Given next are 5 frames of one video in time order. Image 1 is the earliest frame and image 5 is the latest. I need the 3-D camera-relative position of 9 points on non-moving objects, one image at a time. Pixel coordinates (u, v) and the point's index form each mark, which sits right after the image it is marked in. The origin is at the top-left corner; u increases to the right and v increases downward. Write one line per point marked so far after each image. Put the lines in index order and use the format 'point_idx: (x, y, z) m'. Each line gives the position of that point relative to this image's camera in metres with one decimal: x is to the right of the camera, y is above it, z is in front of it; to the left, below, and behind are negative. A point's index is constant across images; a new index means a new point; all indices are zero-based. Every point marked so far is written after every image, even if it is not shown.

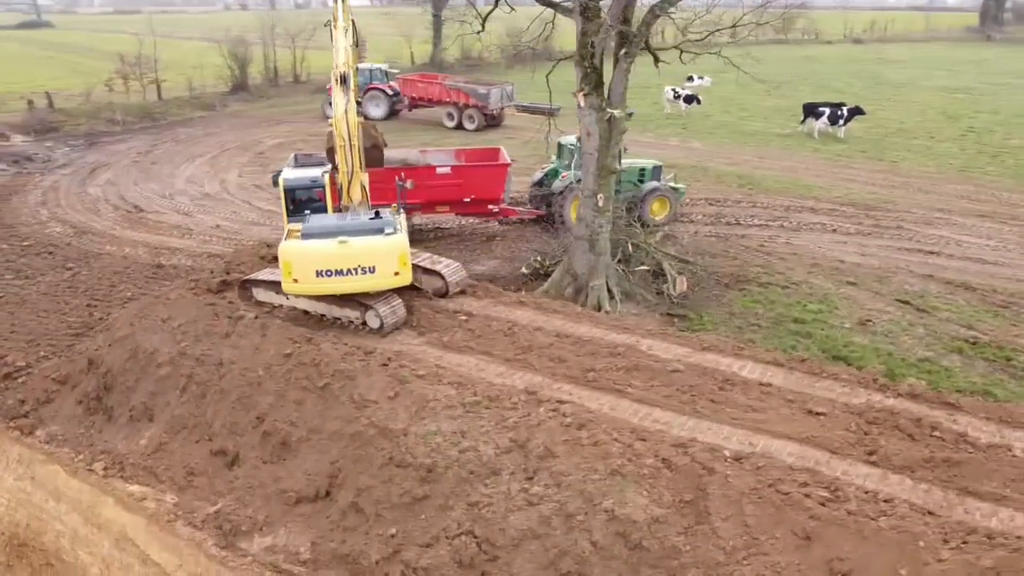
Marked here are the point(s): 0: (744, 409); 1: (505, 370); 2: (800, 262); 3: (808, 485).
0: (+2.3, -1.2, +7.9) m
1: (-0.1, -0.9, +8.7) m
2: (+4.9, +0.4, +13.8) m
3: (+2.4, -1.6, +6.5) m
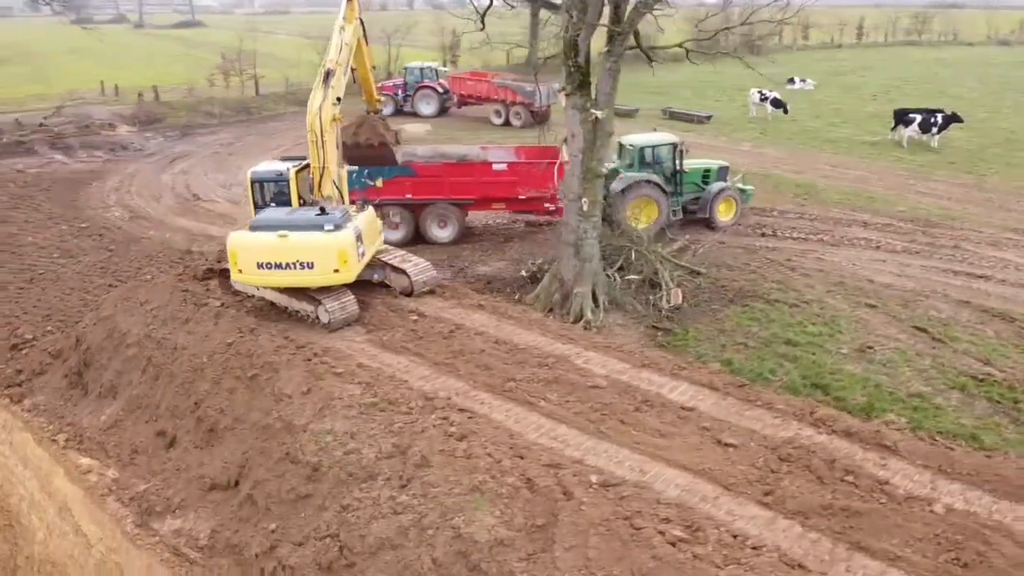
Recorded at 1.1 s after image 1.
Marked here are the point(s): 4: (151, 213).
0: (+1.3, -1.3, +7.3) m
1: (-0.9, -0.9, +8.6) m
2: (+4.9, +0.1, +12.8) m
3: (+1.2, -1.7, +6.0) m
4: (-7.8, +1.6, +17.6) m
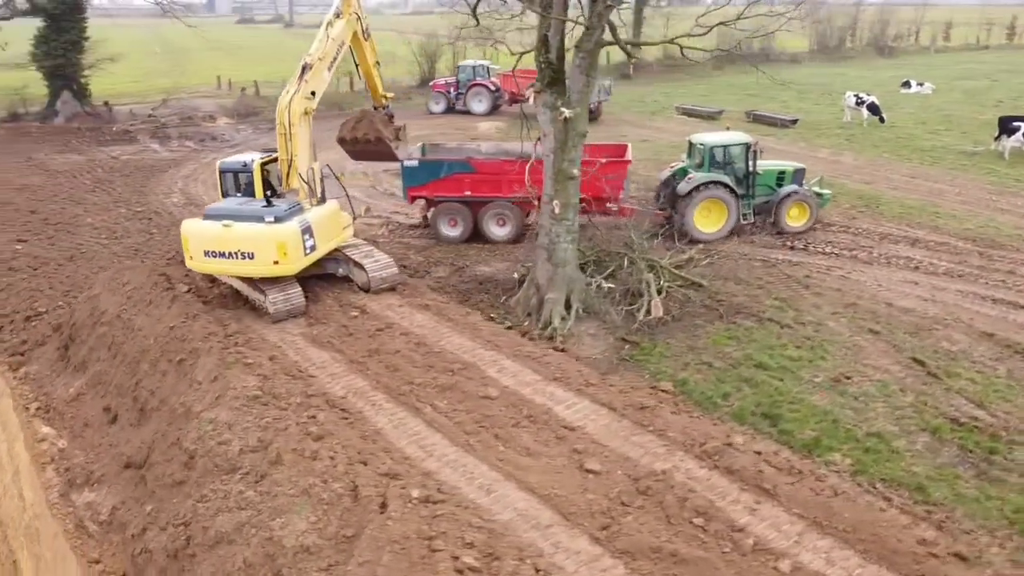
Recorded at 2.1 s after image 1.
0: (+0.1, -1.4, +6.9) m
1: (-1.8, -0.9, +8.5) m
2: (+4.7, -0.2, +11.6) m
3: (-0.3, -1.8, +5.6) m
4: (-7.0, +2.0, +18.5) m
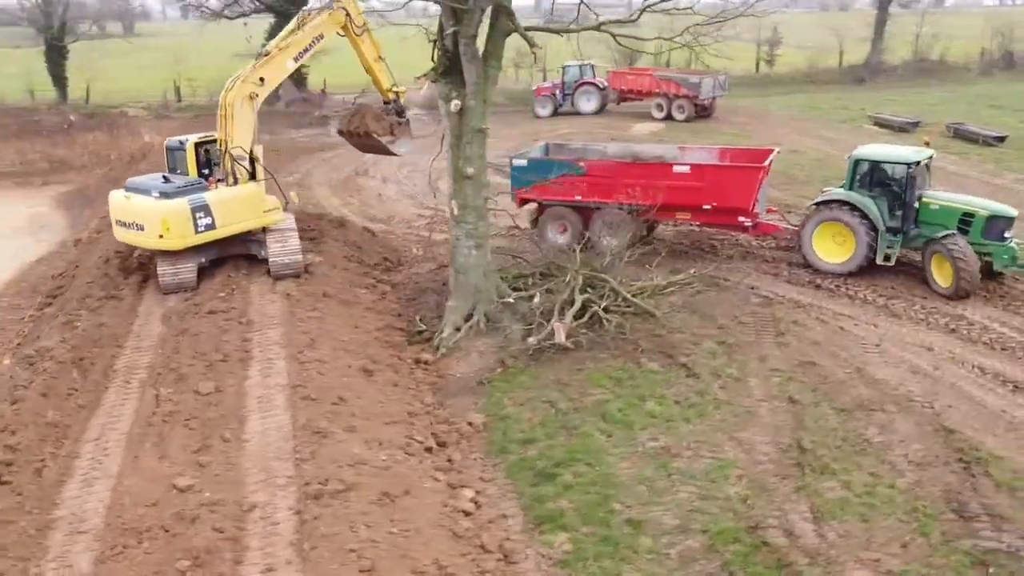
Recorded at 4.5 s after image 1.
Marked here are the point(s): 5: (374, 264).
0: (-2.8, -1.3, +6.5) m
1: (-4.0, -0.6, +8.6) m
2: (+3.3, -0.8, +9.3) m
3: (-3.7, -1.6, +5.4) m
4: (-4.9, +2.6, +19.8) m
5: (-2.1, +0.4, +12.5) m
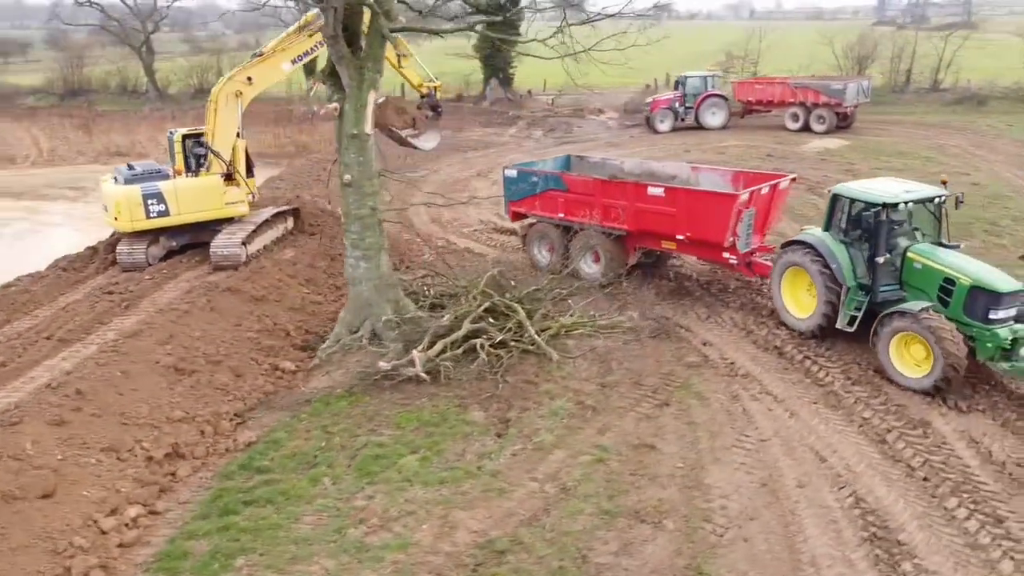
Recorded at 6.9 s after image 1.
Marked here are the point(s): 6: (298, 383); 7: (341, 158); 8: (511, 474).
0: (-5.4, -1.1, +7.1) m
1: (-5.6, -0.3, +9.5) m
2: (+1.3, -1.3, +7.5) m
3: (-6.6, -1.3, +6.5) m
4: (-2.0, +2.7, +20.2) m
5: (-2.4, +0.3, +12.5) m
6: (-2.4, -1.1, +9.1) m
7: (-1.9, +1.5, +9.1) m
8: (0.0, -1.6, +6.9) m
